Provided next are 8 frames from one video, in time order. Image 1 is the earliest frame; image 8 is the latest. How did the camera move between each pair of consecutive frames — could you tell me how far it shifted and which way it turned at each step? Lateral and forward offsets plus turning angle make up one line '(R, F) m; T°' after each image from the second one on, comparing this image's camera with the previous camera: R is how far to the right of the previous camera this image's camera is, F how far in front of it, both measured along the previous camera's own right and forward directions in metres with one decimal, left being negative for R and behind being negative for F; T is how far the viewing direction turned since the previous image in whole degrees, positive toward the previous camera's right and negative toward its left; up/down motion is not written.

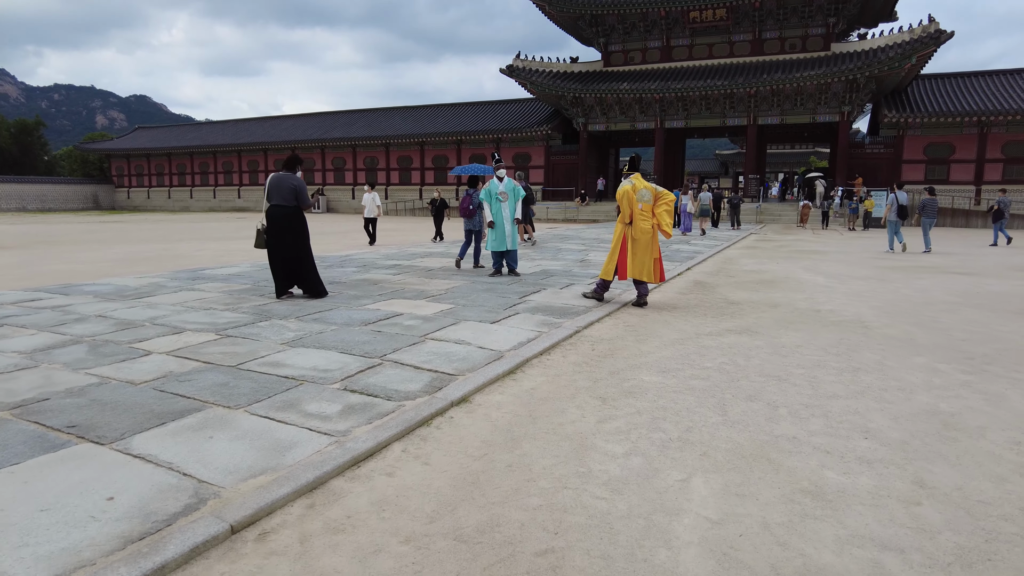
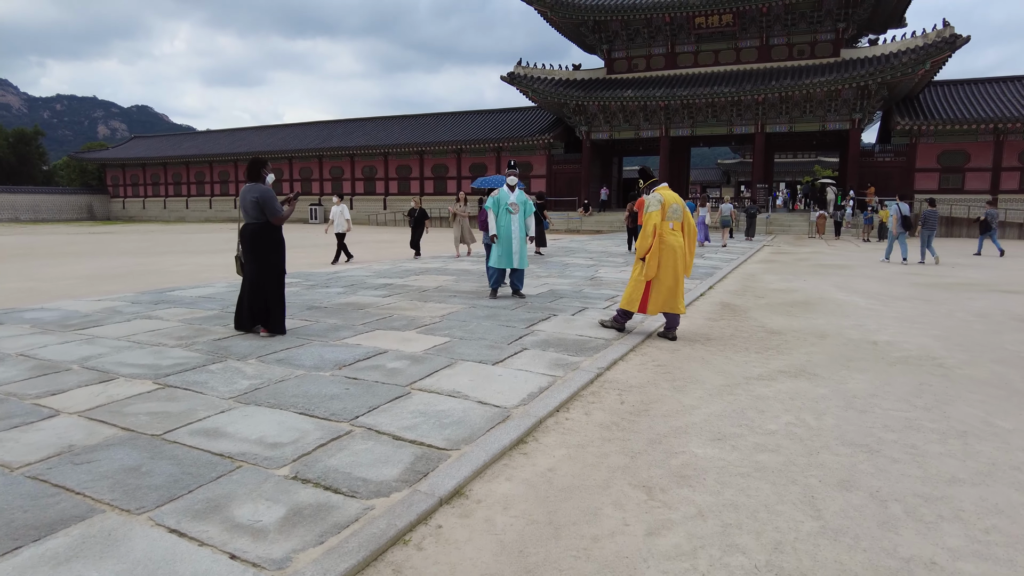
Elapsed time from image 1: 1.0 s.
(0.0, +0.9) m; 0°
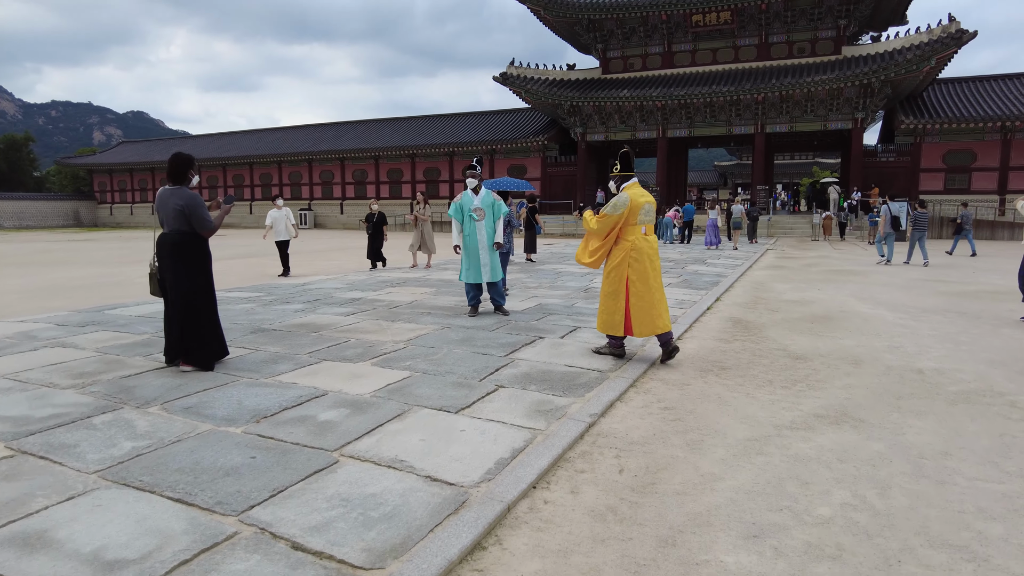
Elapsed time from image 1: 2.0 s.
(+0.1, +0.8) m; 0°
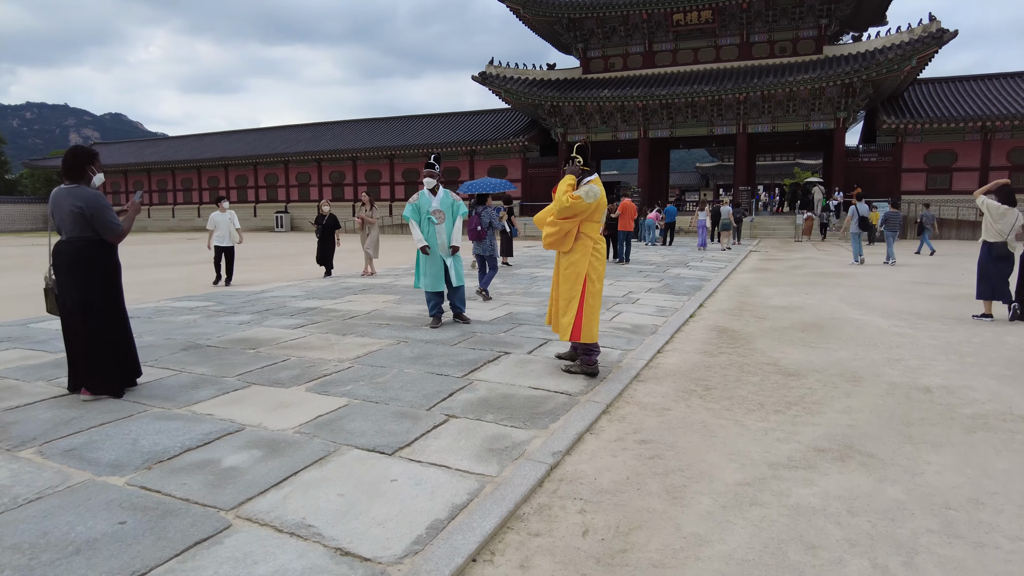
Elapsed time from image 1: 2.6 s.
(+0.2, +0.5) m; +1°
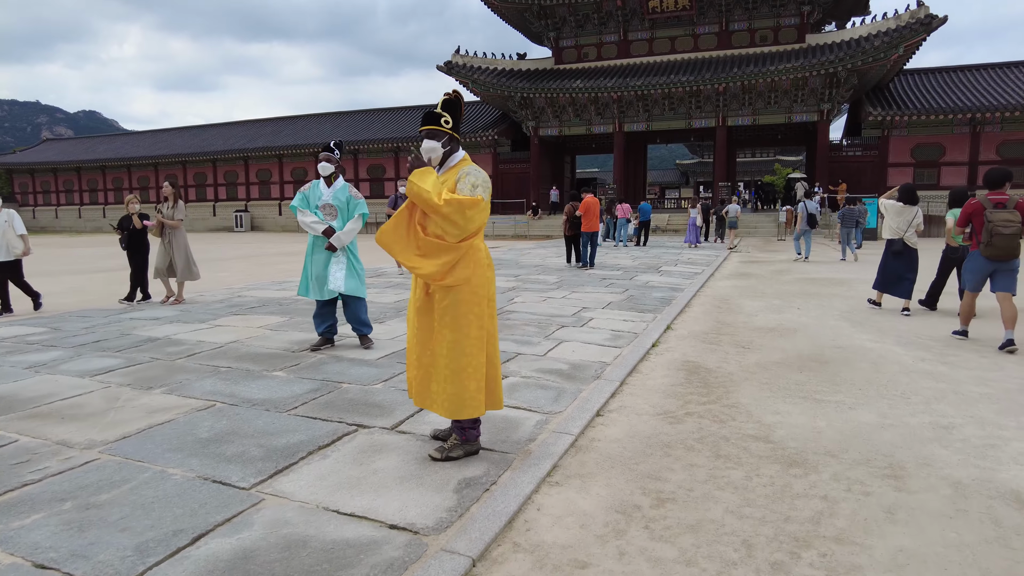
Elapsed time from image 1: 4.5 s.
(+0.6, +1.5) m; +1°
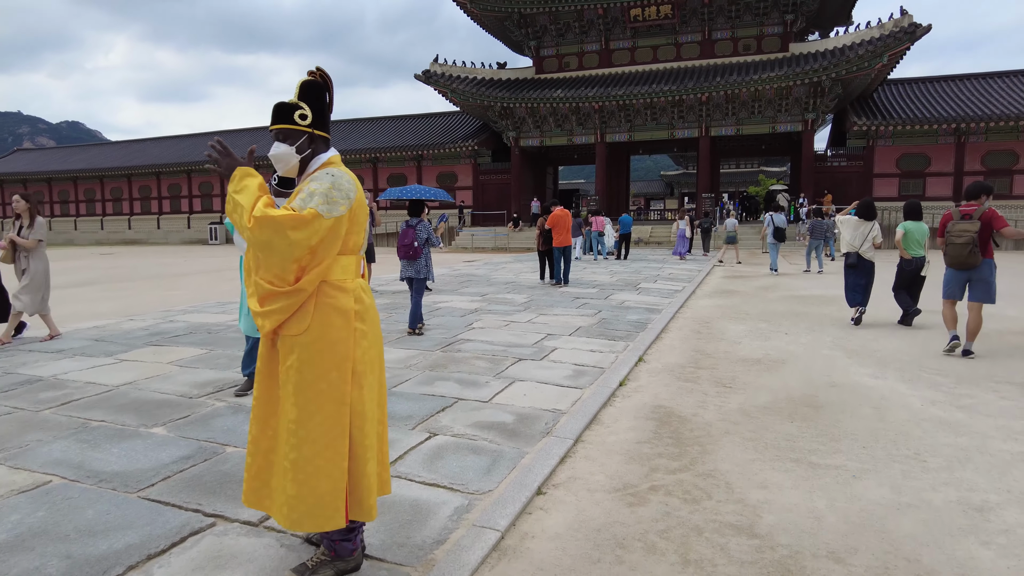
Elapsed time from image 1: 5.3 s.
(+0.3, +0.7) m; +1°
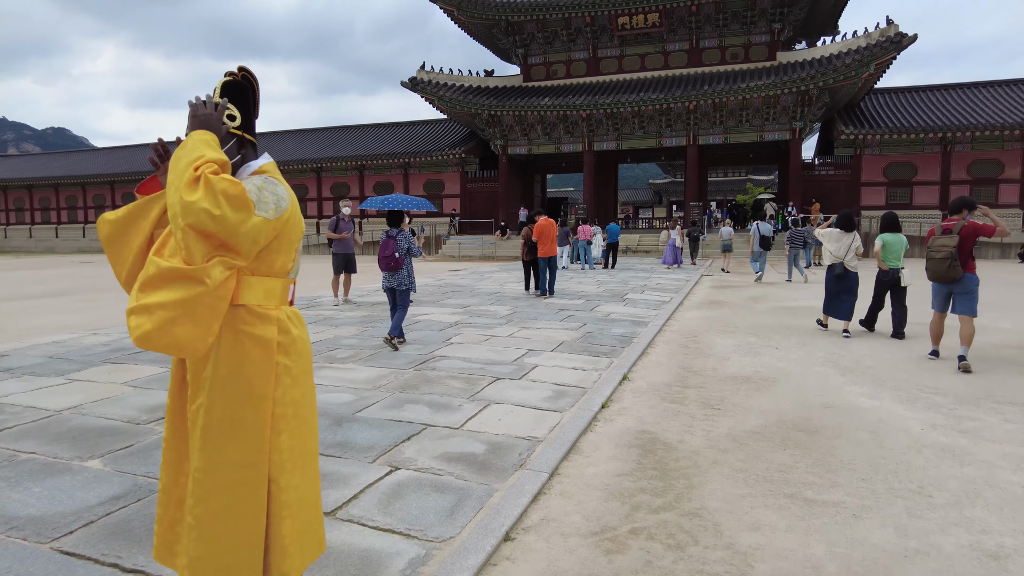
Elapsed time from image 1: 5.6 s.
(+0.1, +0.3) m; +1°
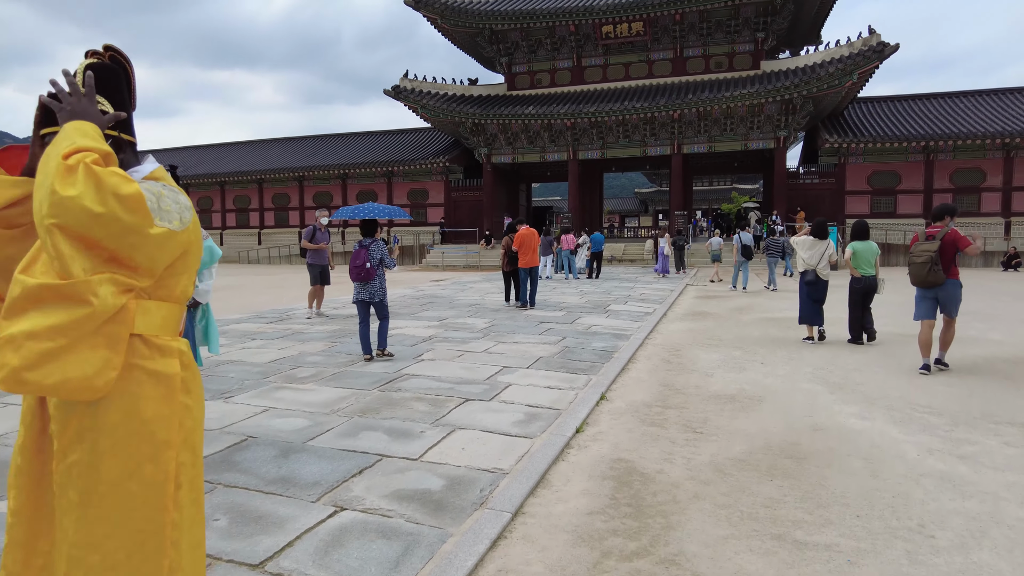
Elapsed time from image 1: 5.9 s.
(+0.1, +0.3) m; +1°
